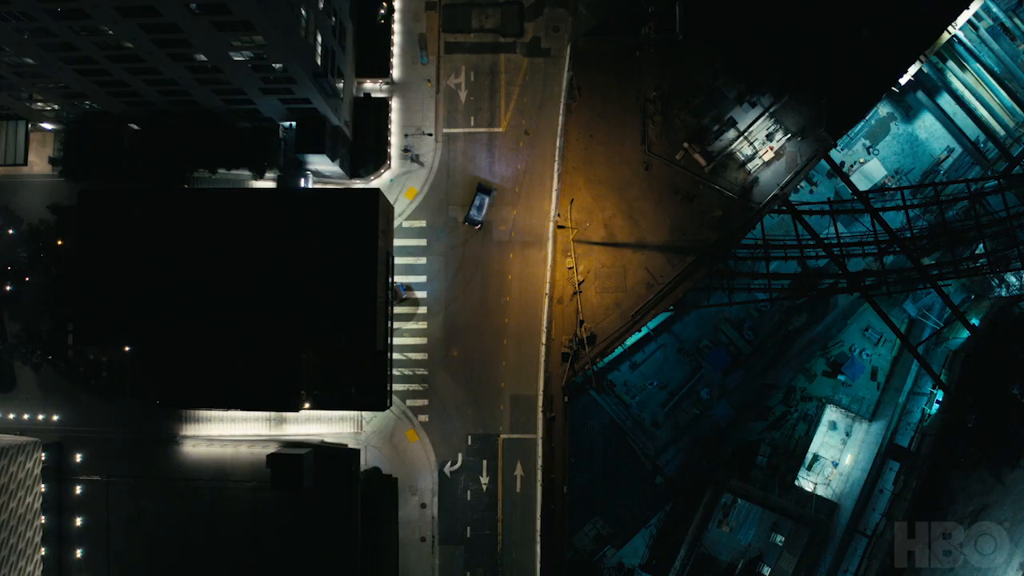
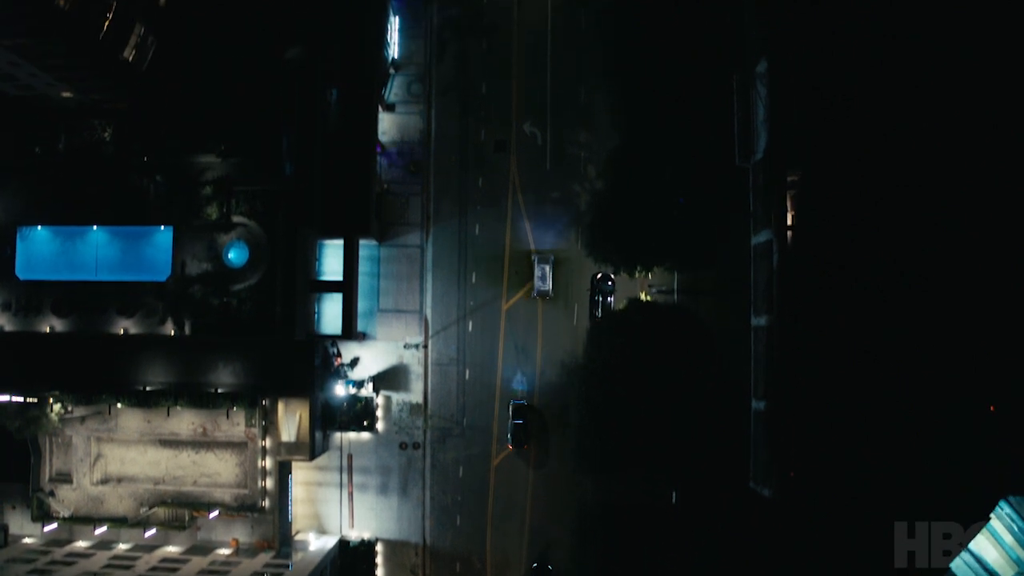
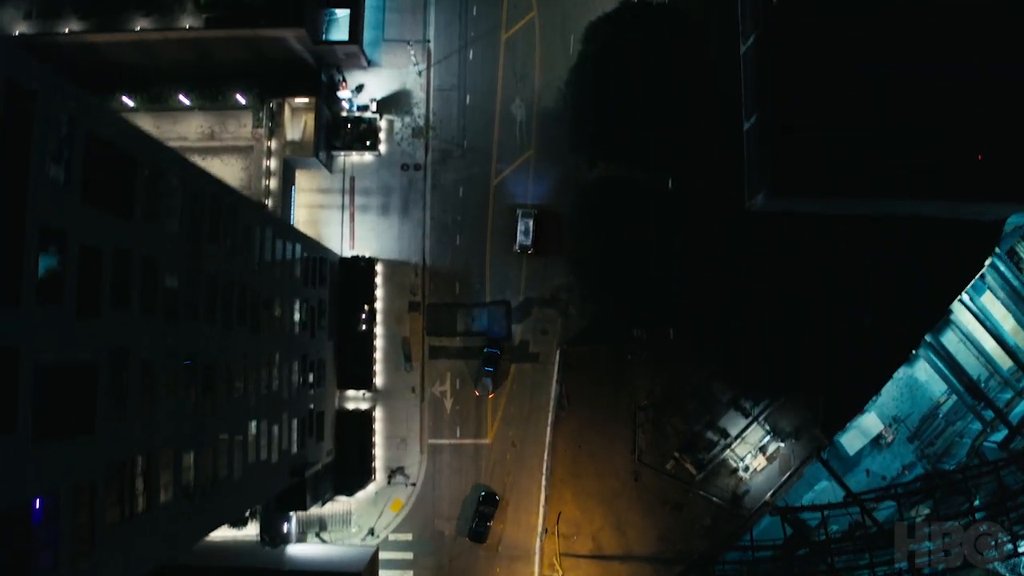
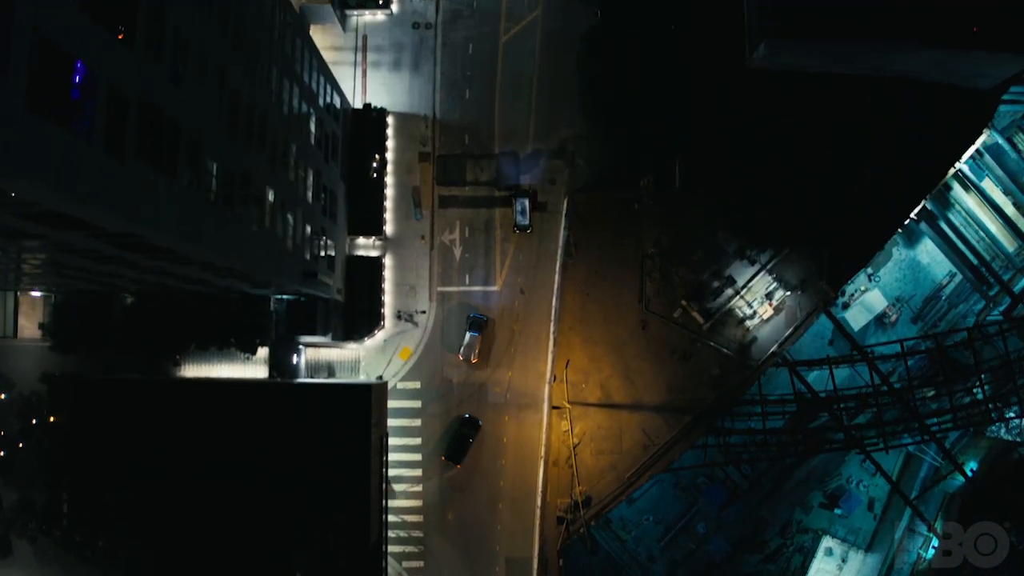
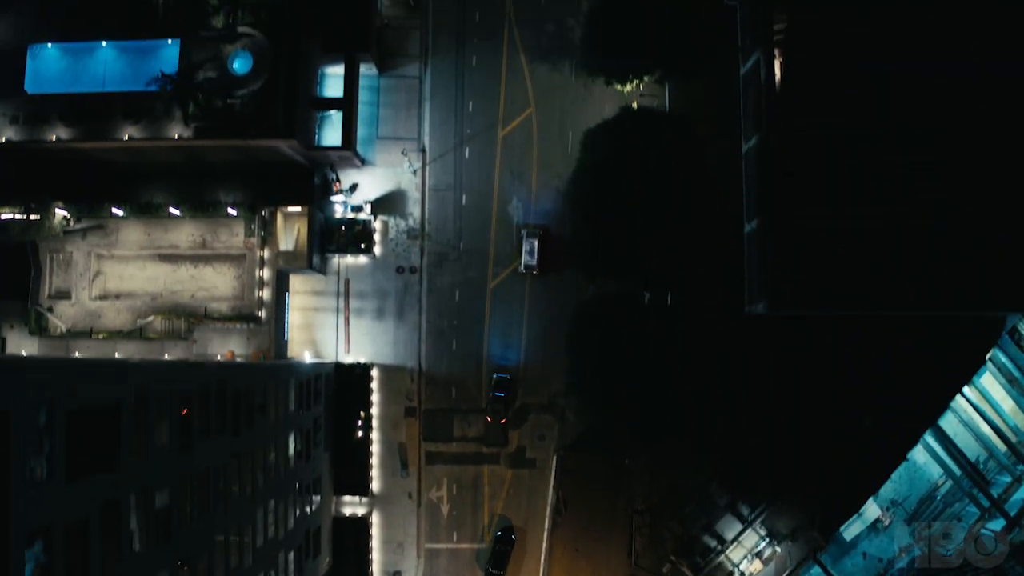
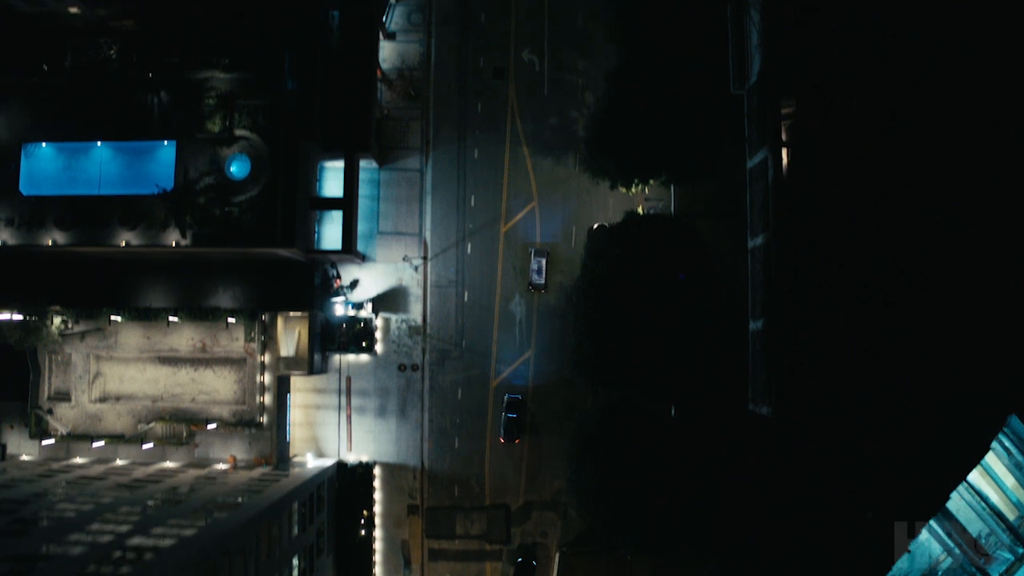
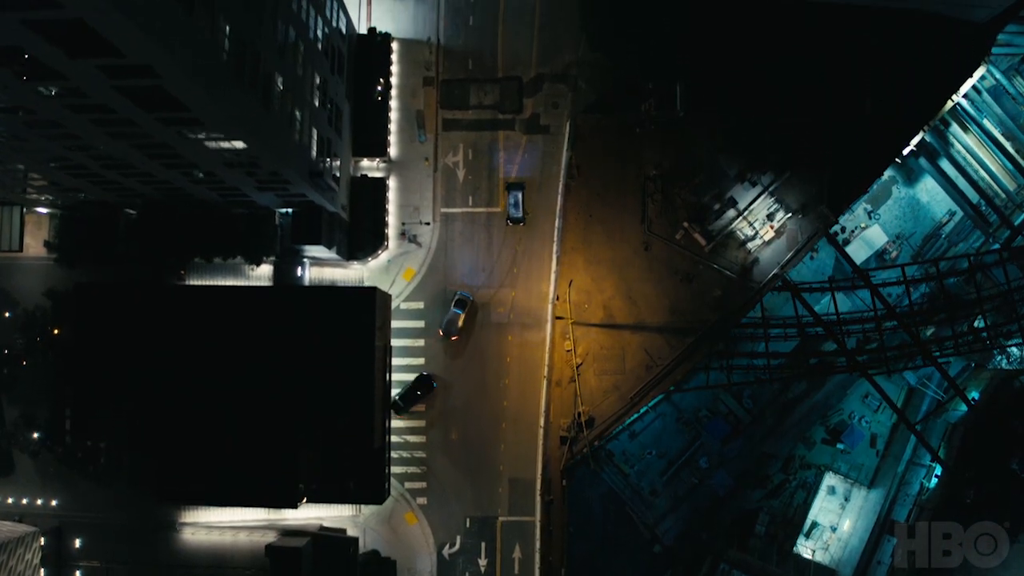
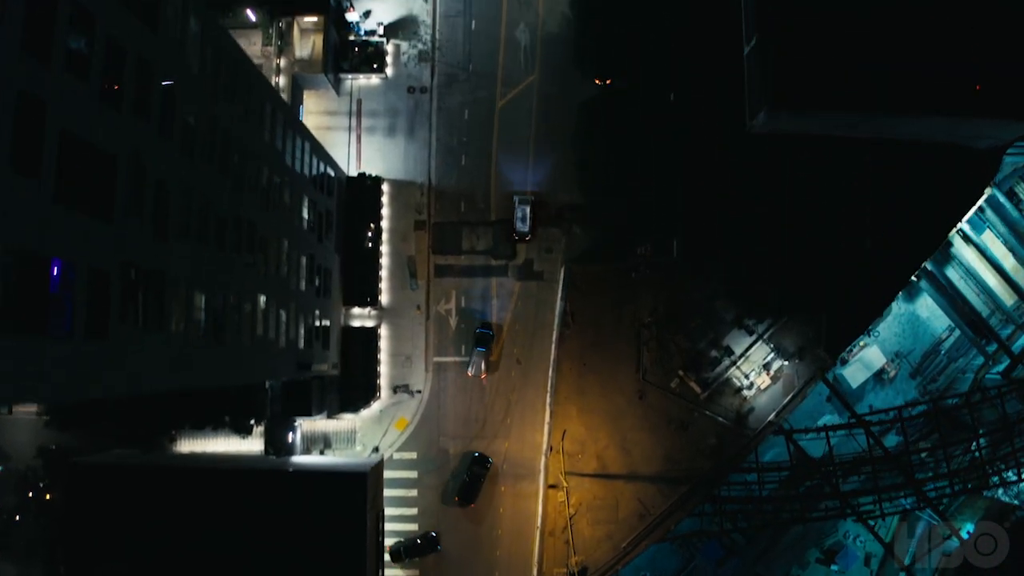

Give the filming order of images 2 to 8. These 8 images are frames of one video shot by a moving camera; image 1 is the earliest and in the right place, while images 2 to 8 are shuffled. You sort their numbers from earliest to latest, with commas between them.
7, 4, 8, 3, 5, 6, 2
